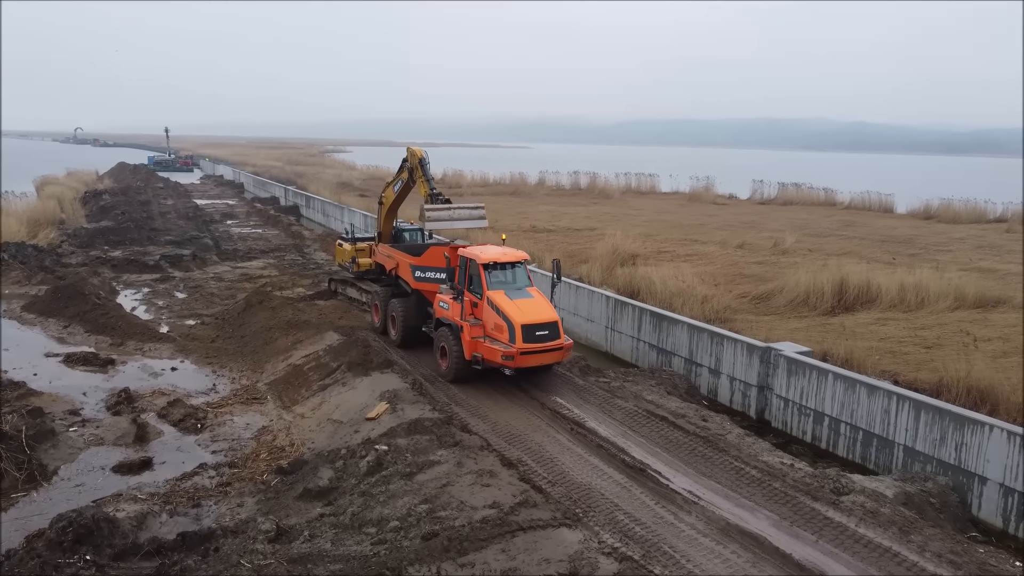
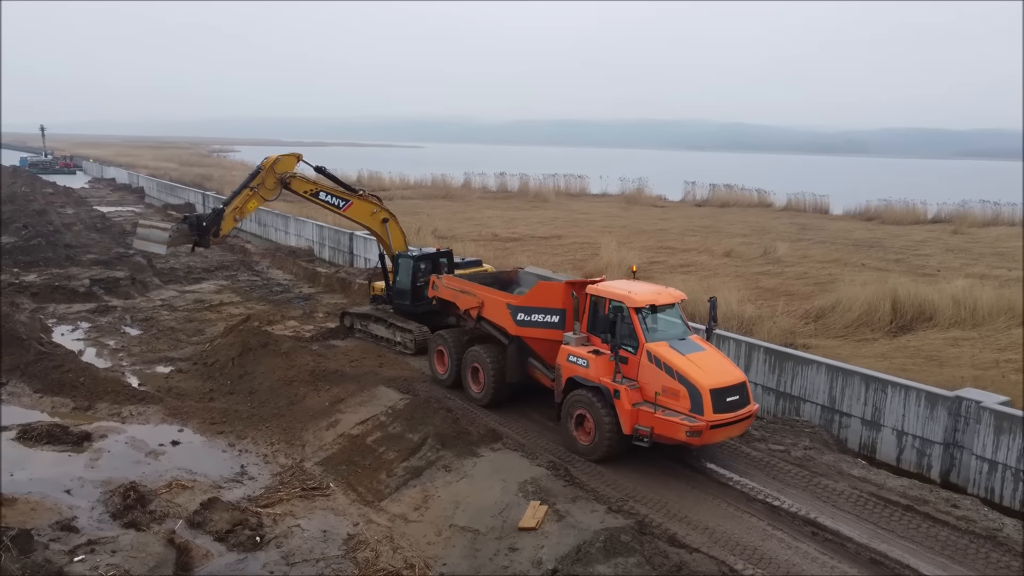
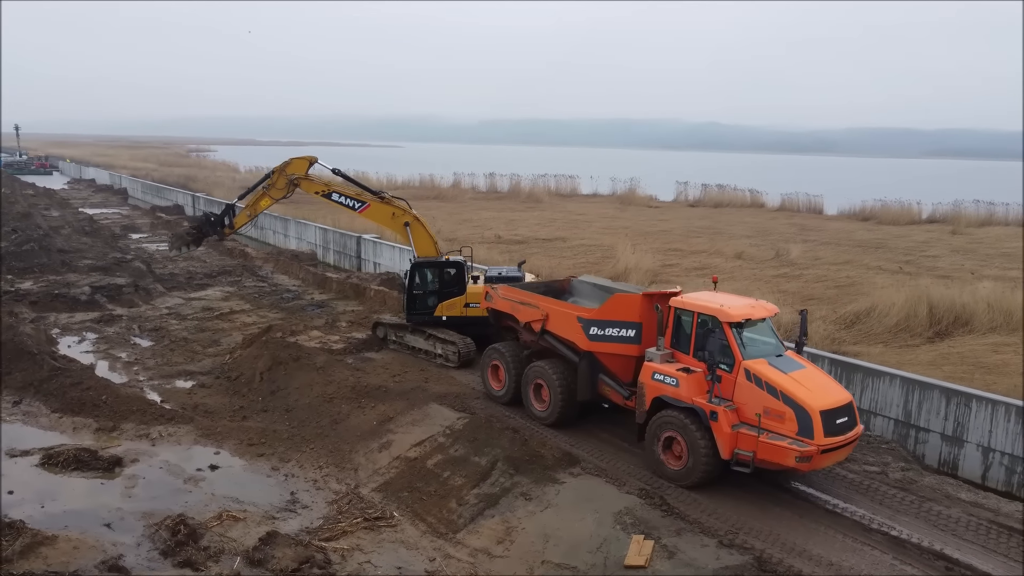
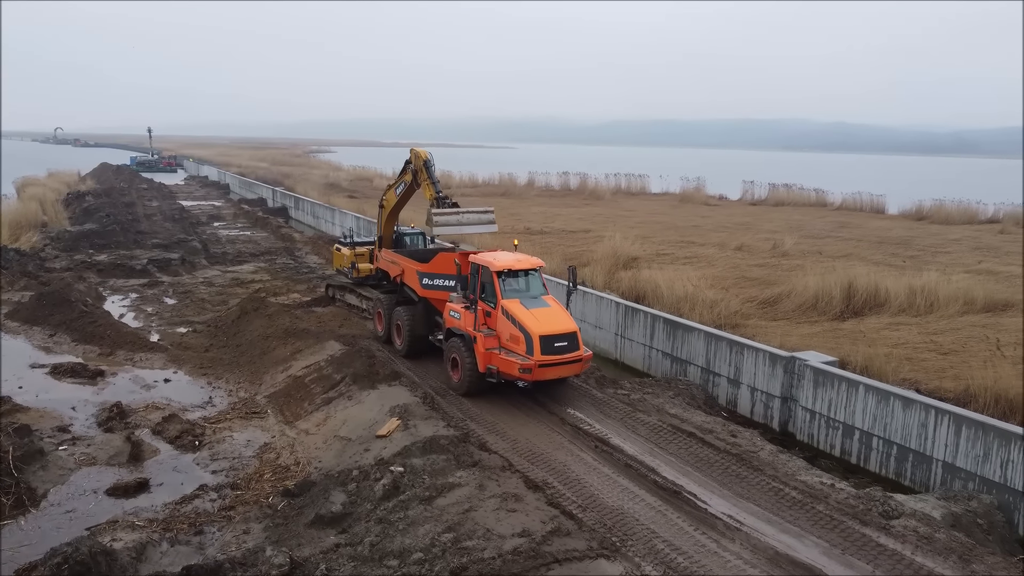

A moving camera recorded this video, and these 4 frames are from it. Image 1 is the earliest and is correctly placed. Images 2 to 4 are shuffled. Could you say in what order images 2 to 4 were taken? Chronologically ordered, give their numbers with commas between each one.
4, 2, 3
